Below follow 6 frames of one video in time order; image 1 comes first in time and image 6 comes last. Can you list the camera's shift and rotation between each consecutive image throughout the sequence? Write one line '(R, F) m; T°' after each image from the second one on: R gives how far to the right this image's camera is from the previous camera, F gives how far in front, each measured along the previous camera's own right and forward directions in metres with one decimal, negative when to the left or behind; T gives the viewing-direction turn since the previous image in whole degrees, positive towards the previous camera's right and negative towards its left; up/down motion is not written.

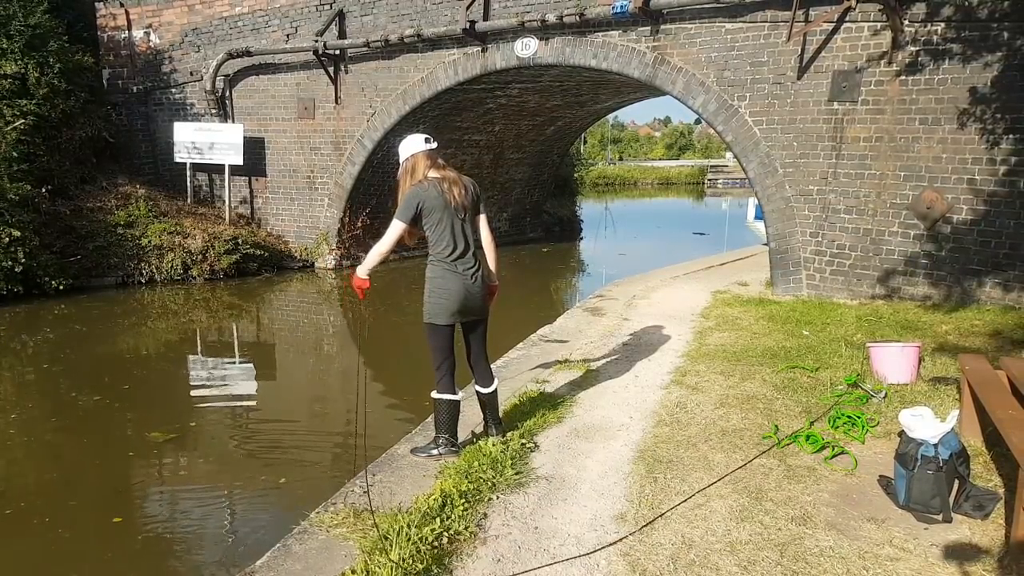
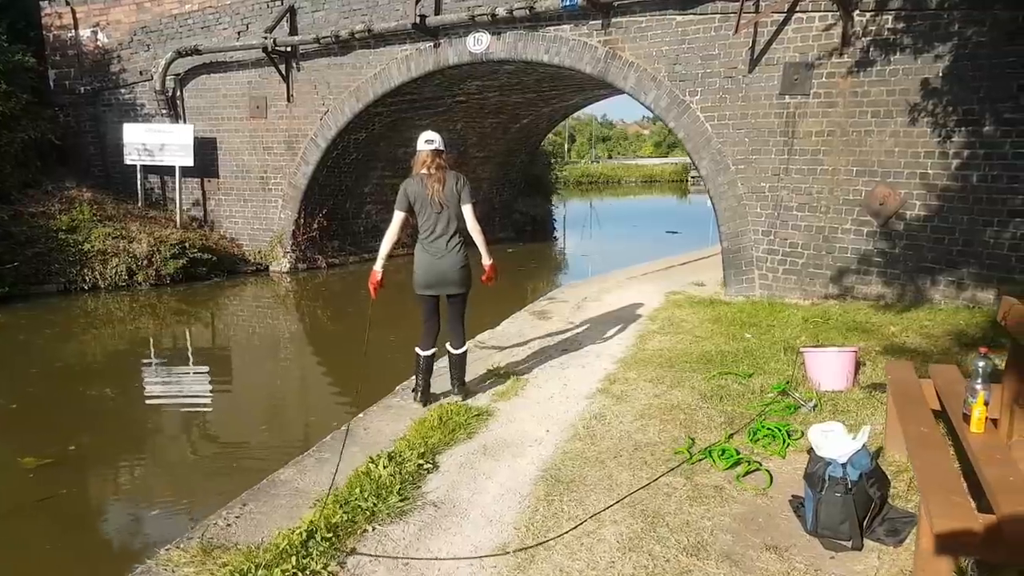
(+0.4, +0.3) m; +1°
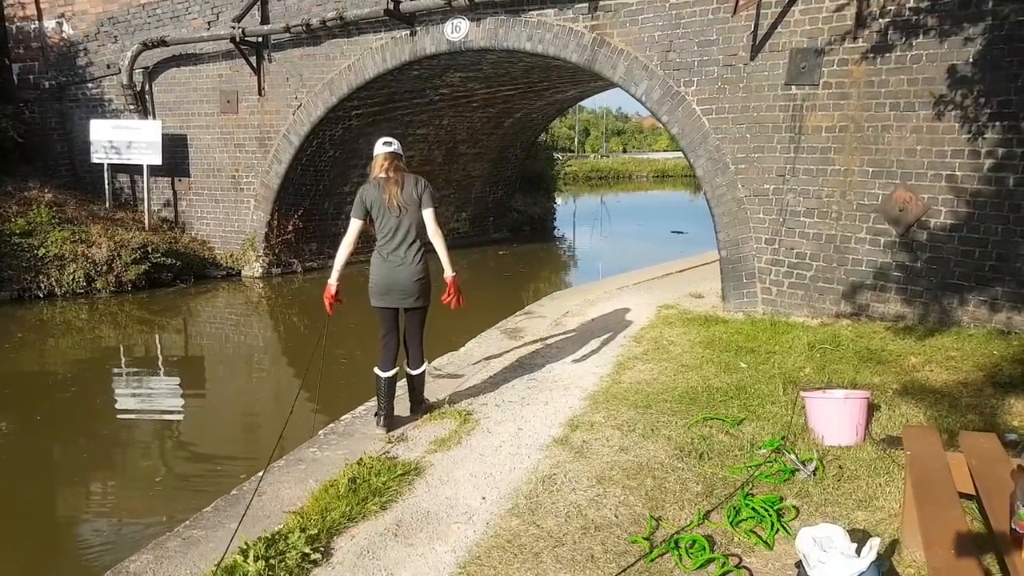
(+0.4, +0.8) m; -1°
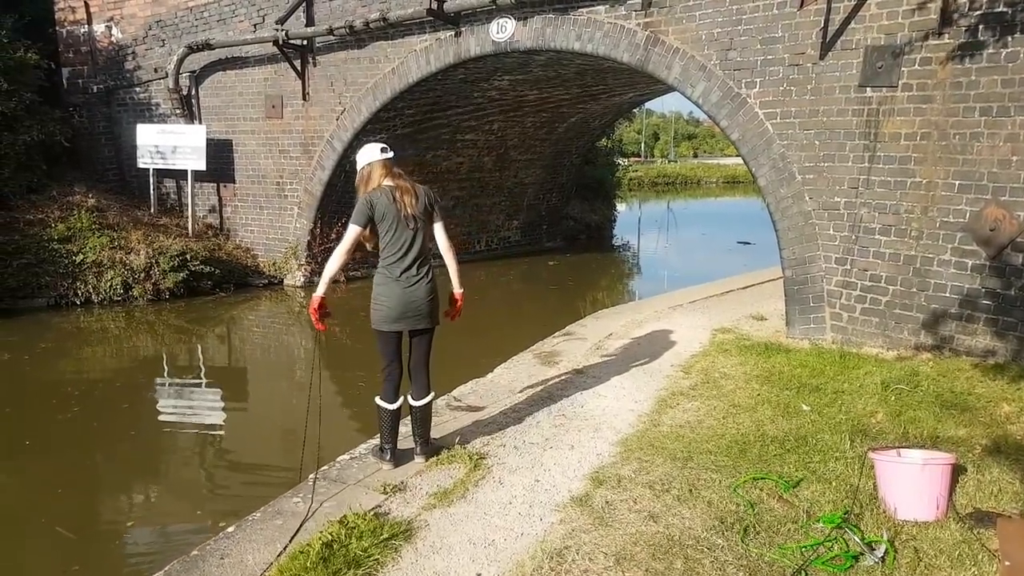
(+0.2, +0.5) m; -5°
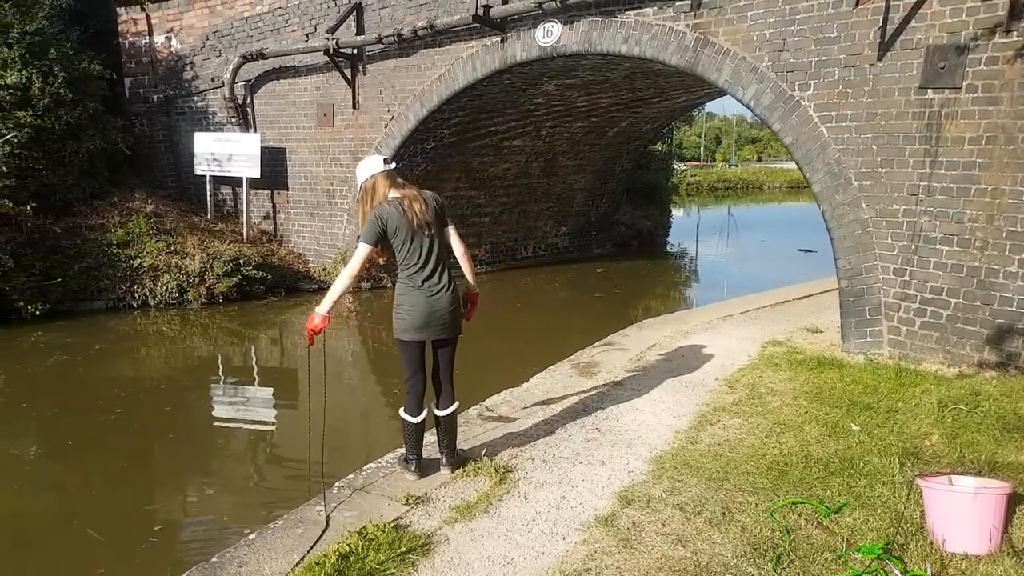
(+0.1, +0.1) m; -4°
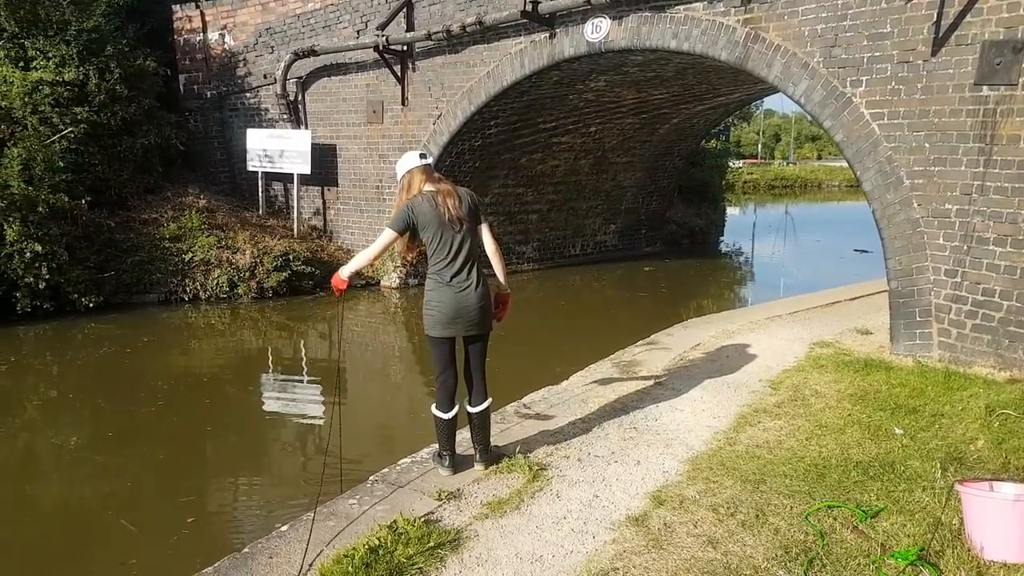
(+0.1, 0.0) m; -3°
